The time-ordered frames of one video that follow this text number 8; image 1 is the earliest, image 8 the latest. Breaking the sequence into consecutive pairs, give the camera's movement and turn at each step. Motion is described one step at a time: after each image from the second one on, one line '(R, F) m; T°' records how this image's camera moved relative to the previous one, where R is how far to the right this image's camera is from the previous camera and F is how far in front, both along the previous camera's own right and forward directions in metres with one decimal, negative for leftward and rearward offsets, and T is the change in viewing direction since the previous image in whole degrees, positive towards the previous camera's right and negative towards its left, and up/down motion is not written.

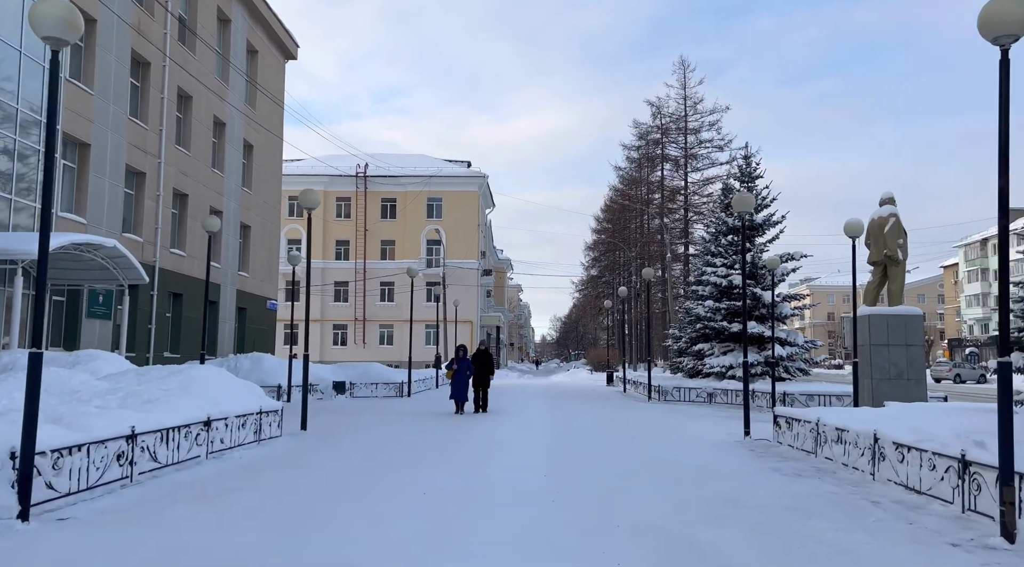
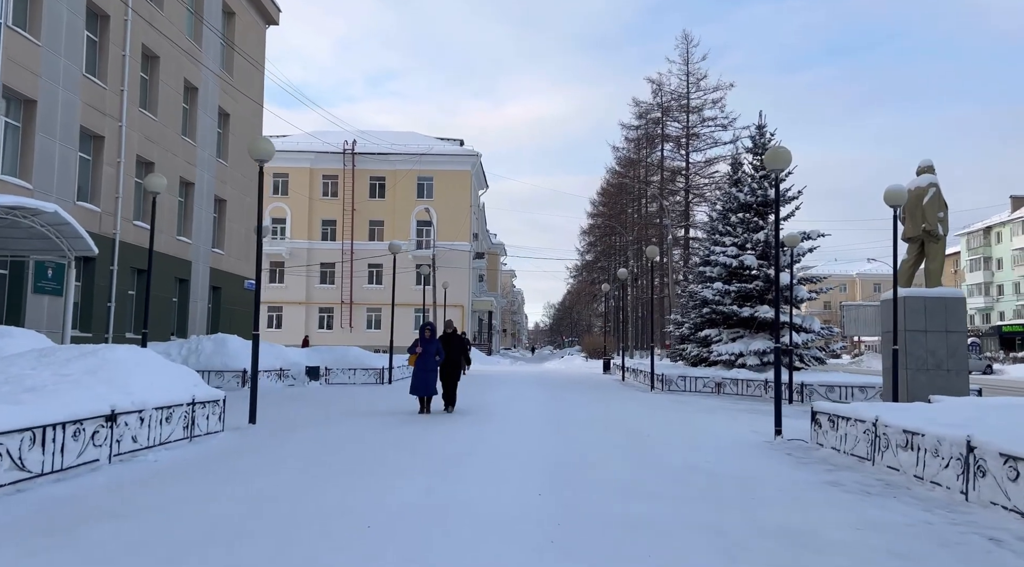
(+0.1, +1.9) m; 0°
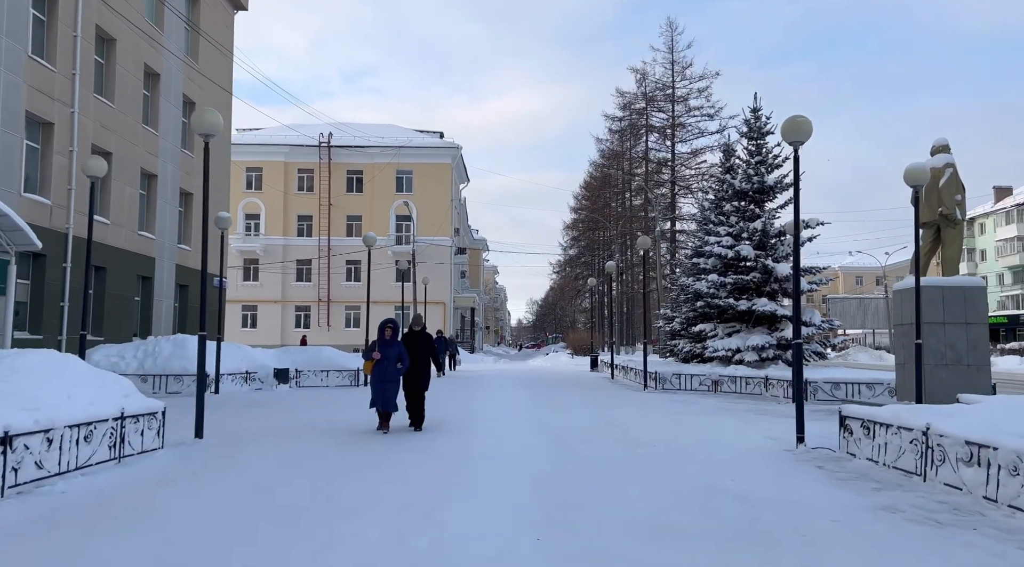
(0.0, +1.3) m; +1°
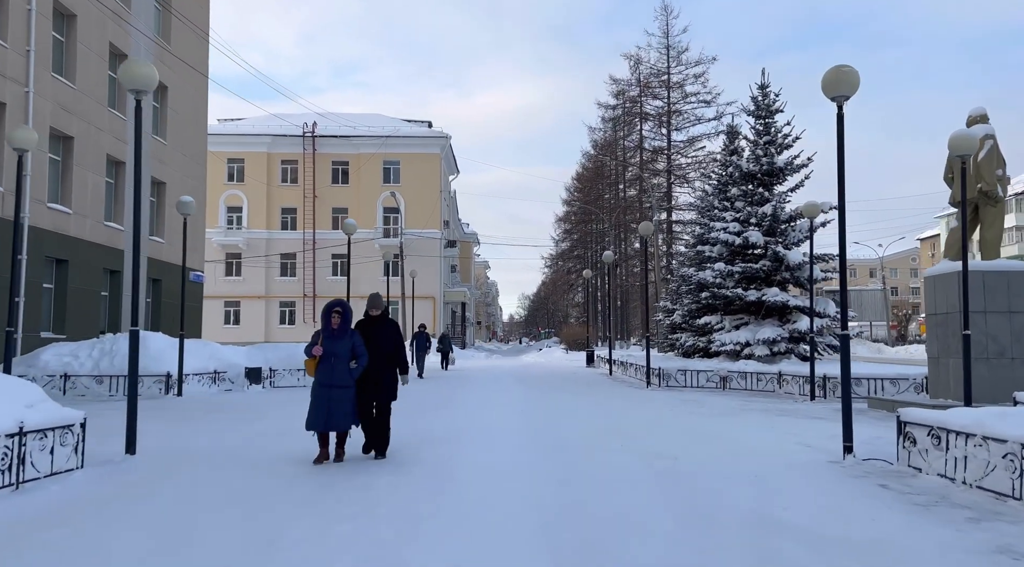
(0.0, +1.4) m; +1°
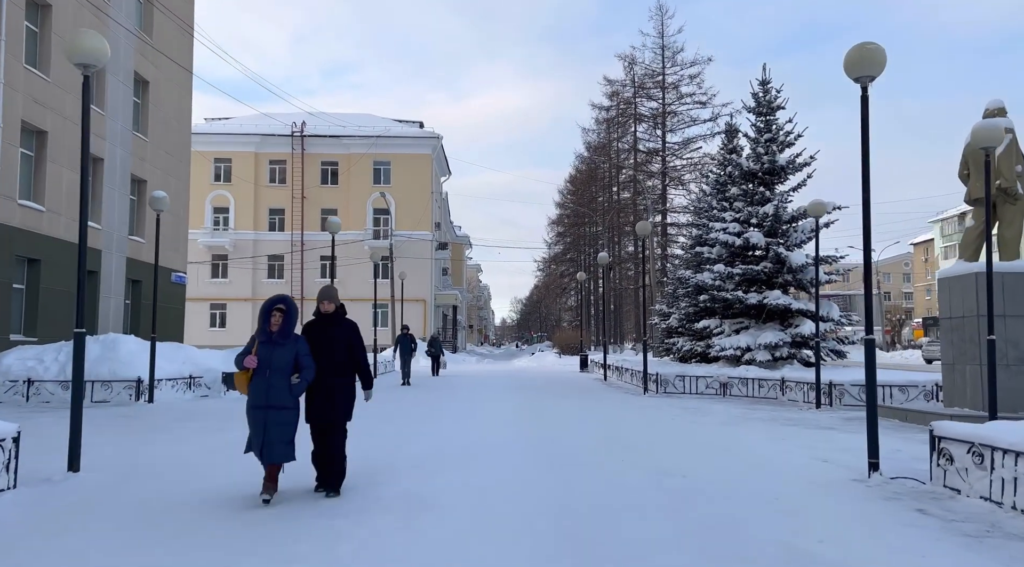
(0.0, +0.8) m; +1°
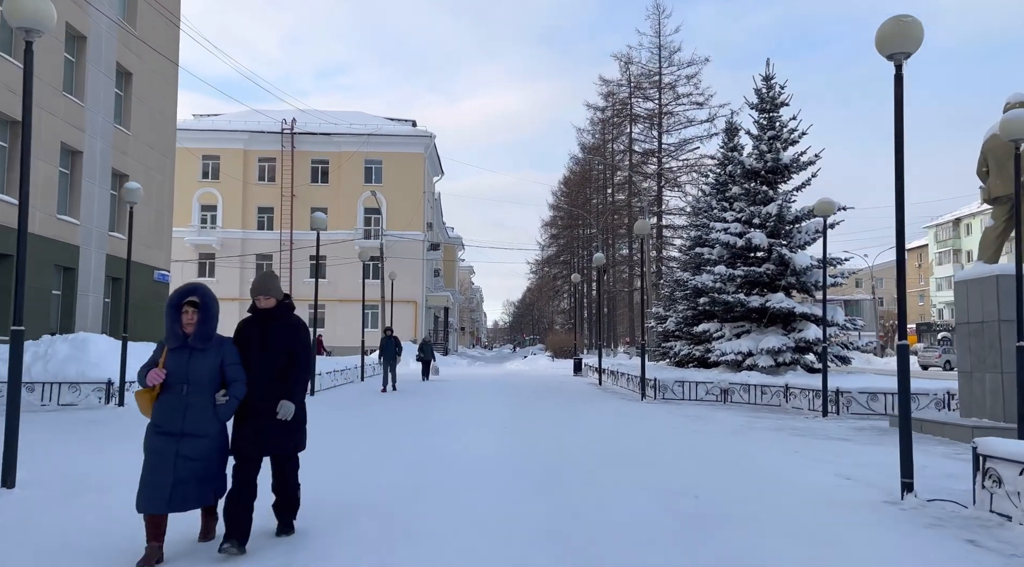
(0.0, +0.7) m; +1°
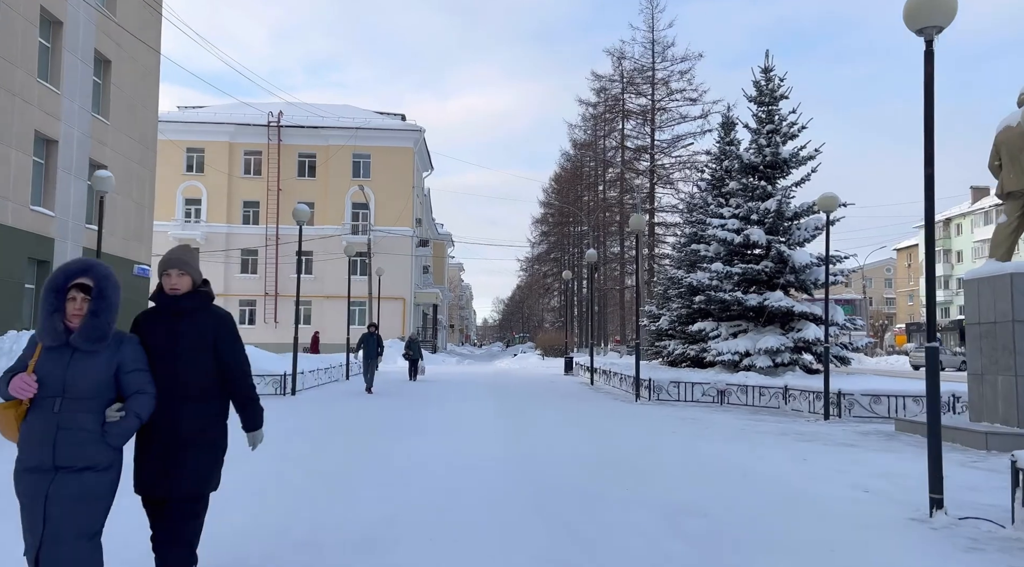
(0.0, +0.6) m; +1°
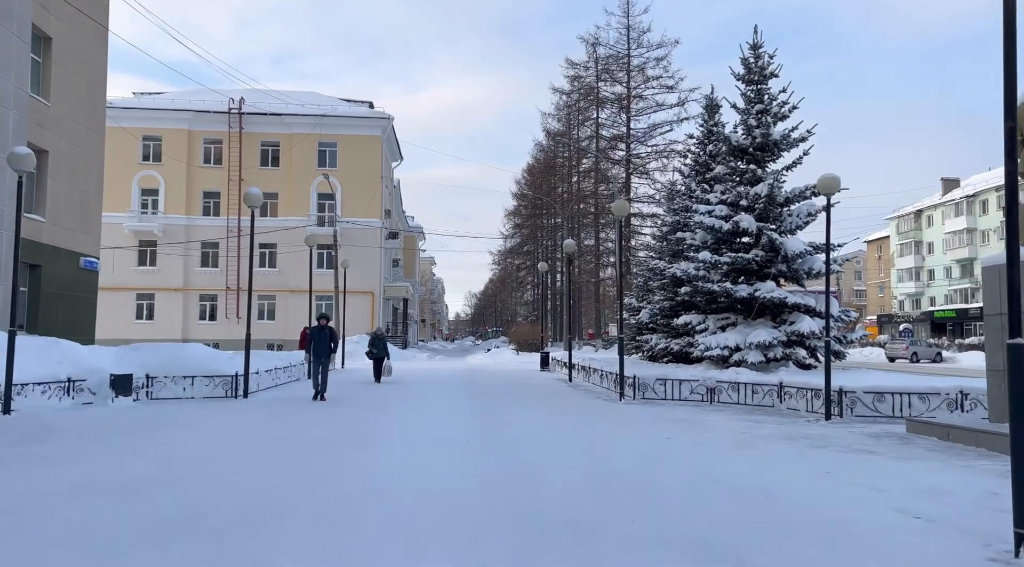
(0.0, +1.3) m; +2°
